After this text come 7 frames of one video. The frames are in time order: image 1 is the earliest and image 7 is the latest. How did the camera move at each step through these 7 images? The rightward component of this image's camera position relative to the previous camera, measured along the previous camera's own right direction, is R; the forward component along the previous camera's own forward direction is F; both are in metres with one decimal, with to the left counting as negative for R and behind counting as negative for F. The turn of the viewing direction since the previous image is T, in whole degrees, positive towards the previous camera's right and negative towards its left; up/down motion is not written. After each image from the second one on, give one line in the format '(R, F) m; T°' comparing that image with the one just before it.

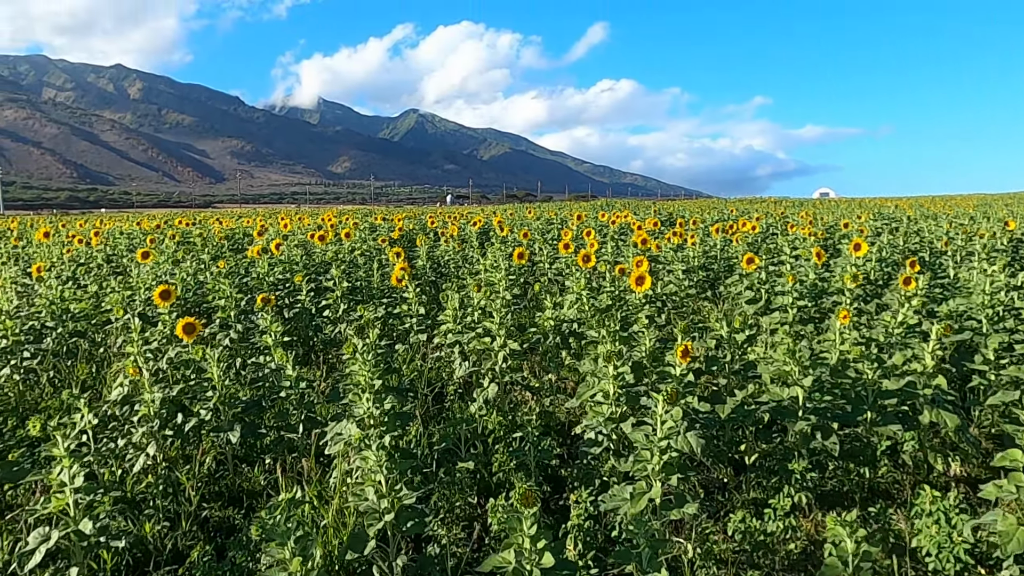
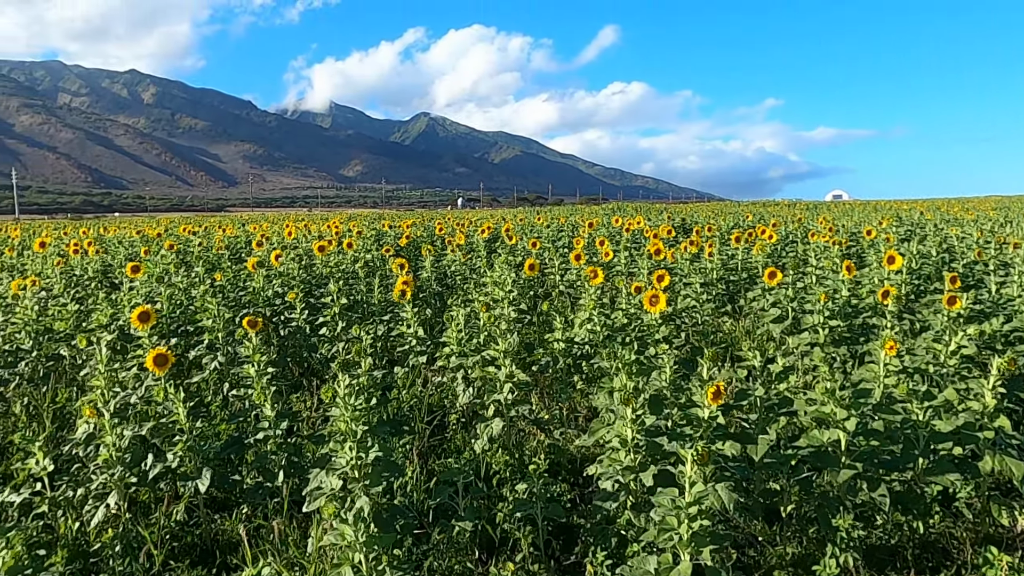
(0.0, +0.5) m; -1°
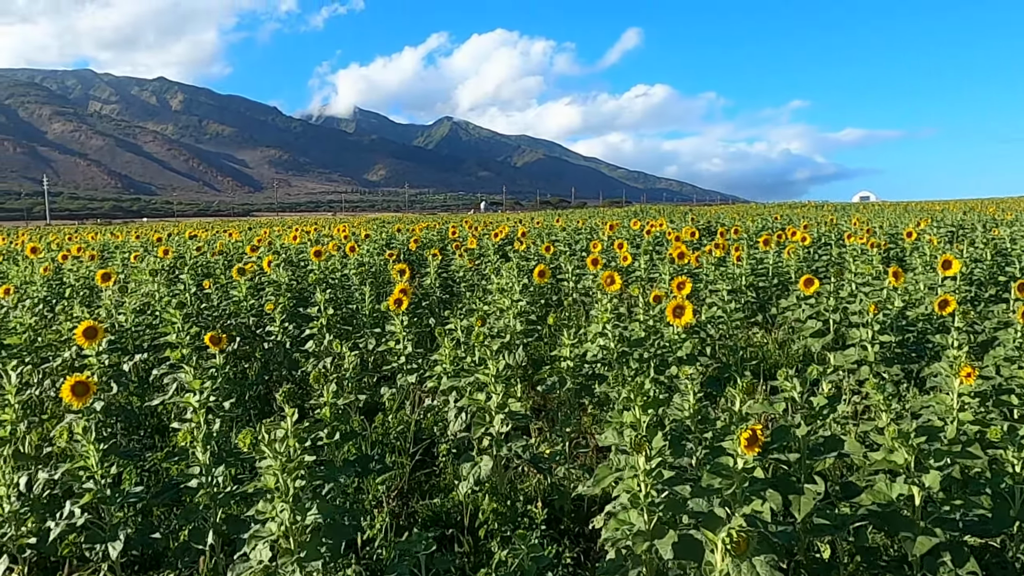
(+0.2, +0.9) m; -2°
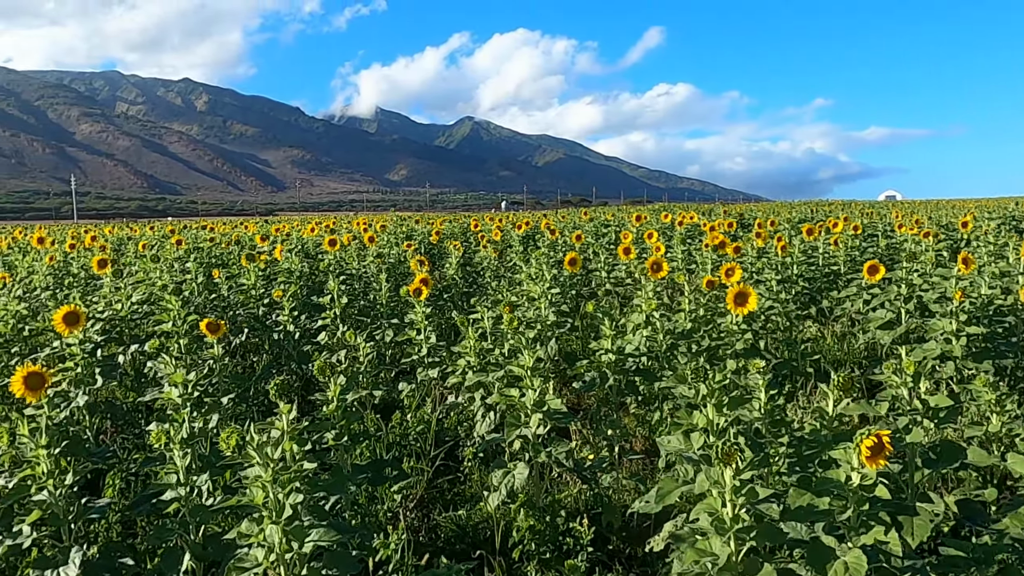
(-0.1, +0.7) m; -2°
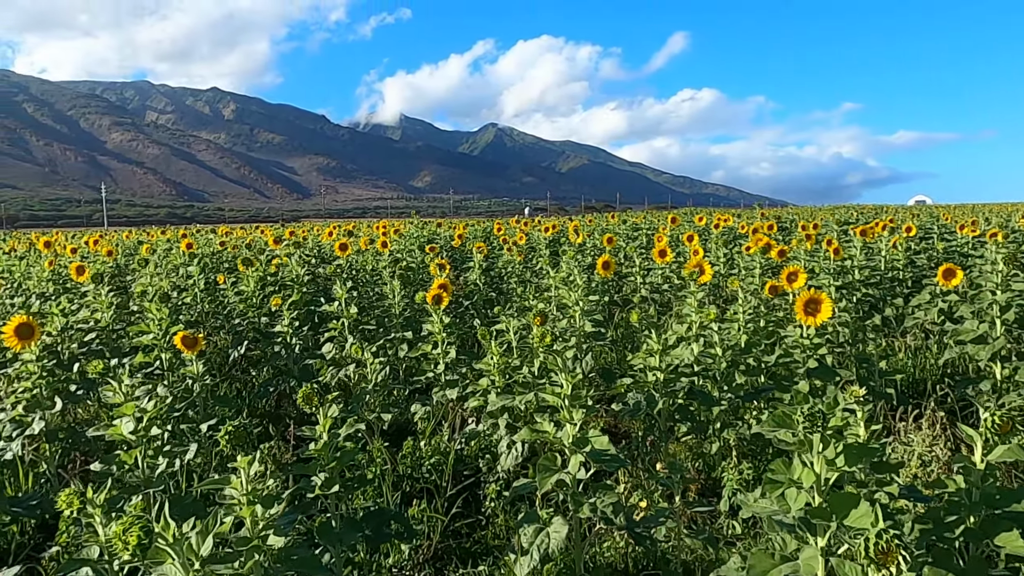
(0.0, +0.8) m; -2°
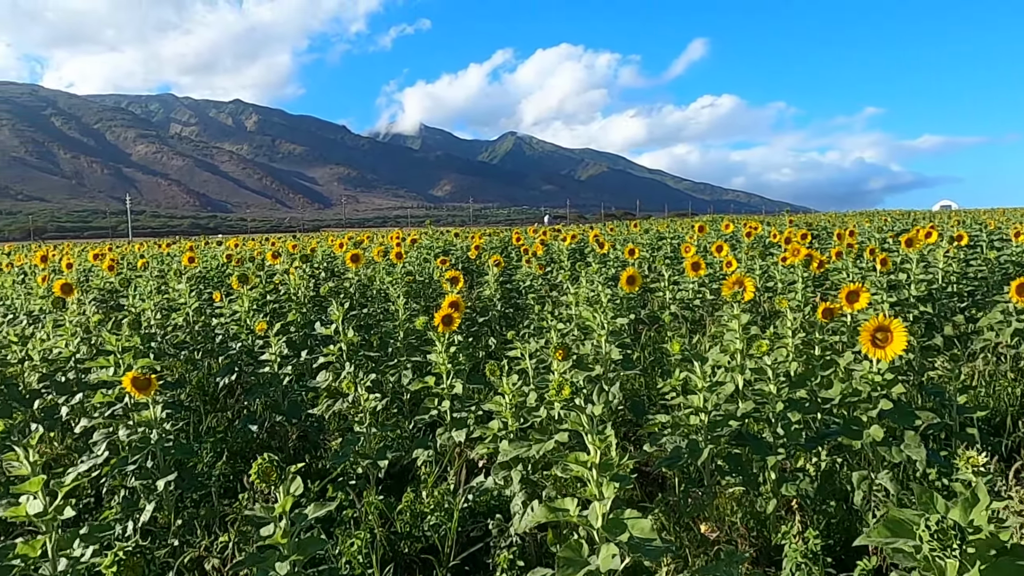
(0.0, +0.7) m; -2°
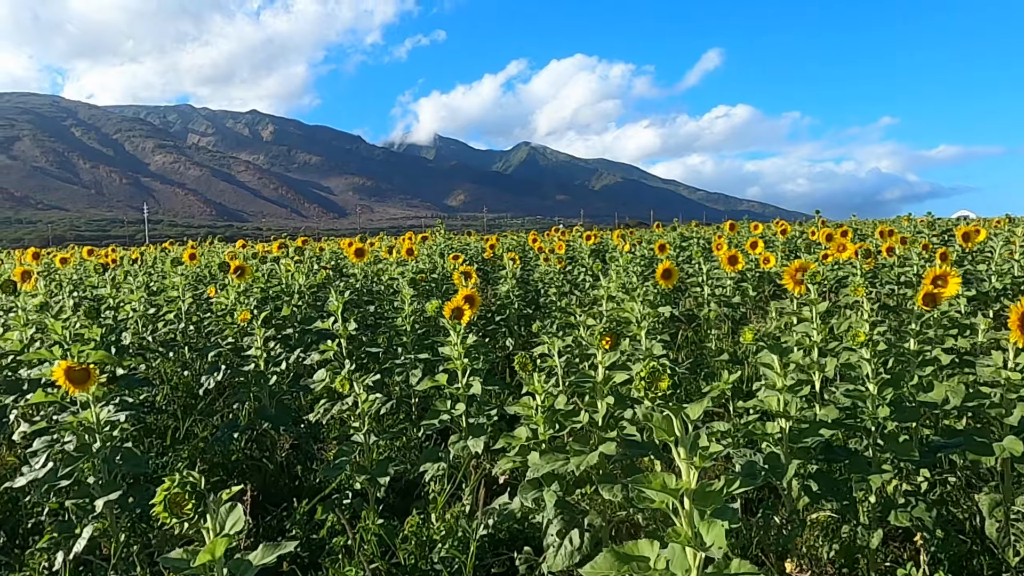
(-0.1, +0.8) m; -1°
